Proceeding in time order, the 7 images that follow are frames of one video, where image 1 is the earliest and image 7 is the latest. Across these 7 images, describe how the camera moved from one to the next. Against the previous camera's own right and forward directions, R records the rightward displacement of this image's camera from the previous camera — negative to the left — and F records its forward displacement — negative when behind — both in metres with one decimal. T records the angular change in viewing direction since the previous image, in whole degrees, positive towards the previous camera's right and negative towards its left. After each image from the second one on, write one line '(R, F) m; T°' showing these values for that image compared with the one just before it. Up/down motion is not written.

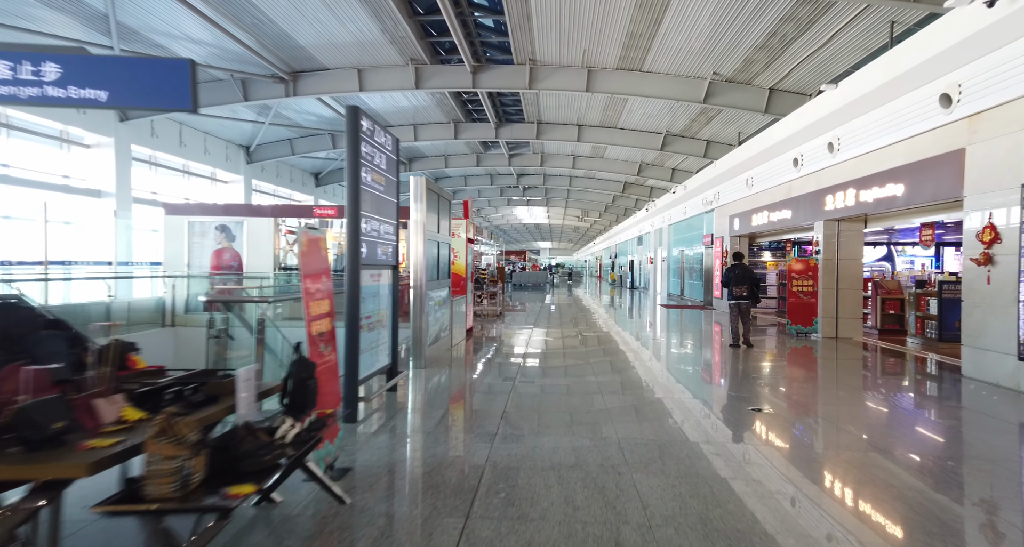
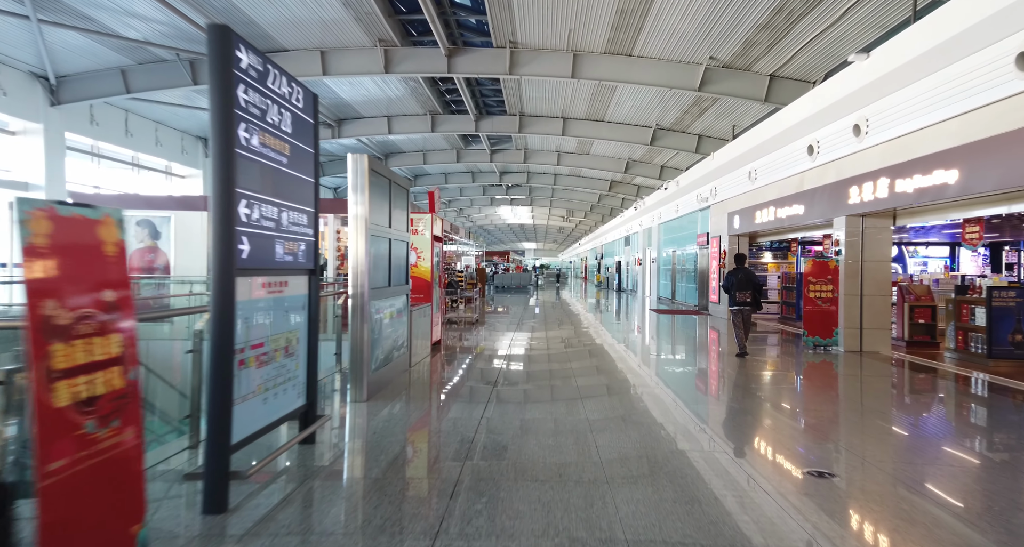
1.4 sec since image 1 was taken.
(+0.2, +1.1) m; +2°
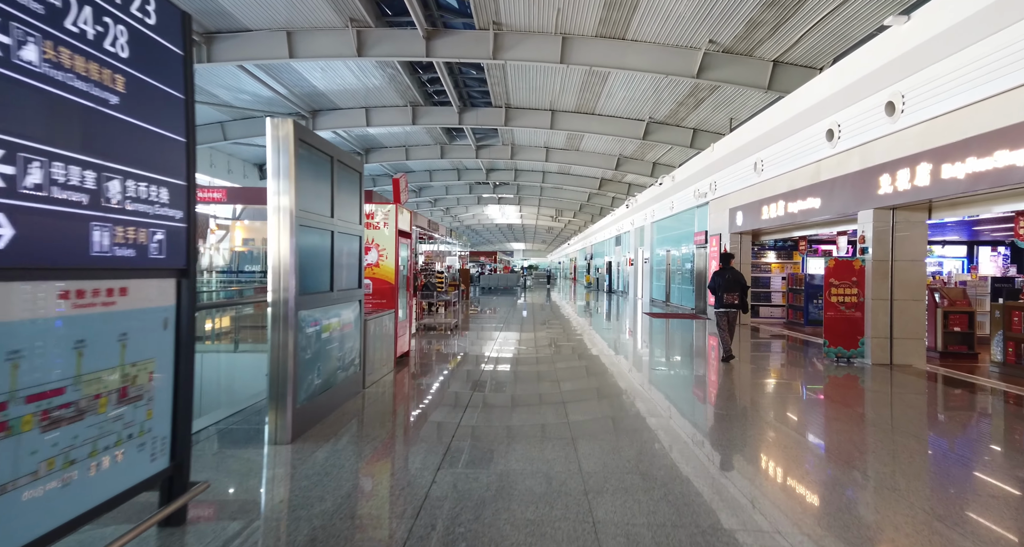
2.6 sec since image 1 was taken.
(+0.1, +0.9) m; +2°
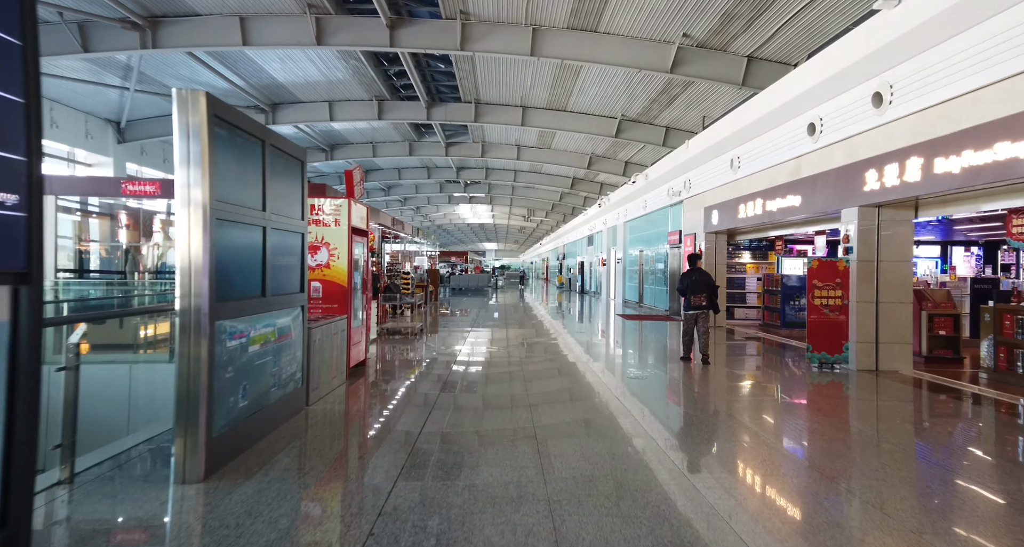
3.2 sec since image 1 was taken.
(+0.1, +0.5) m; +4°
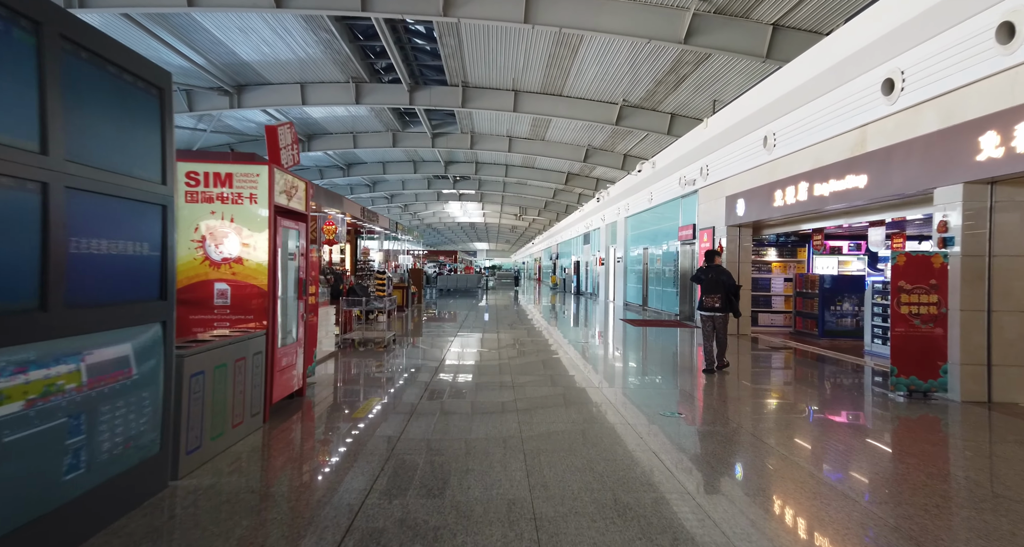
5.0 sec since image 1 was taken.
(0.0, +1.2) m; +1°
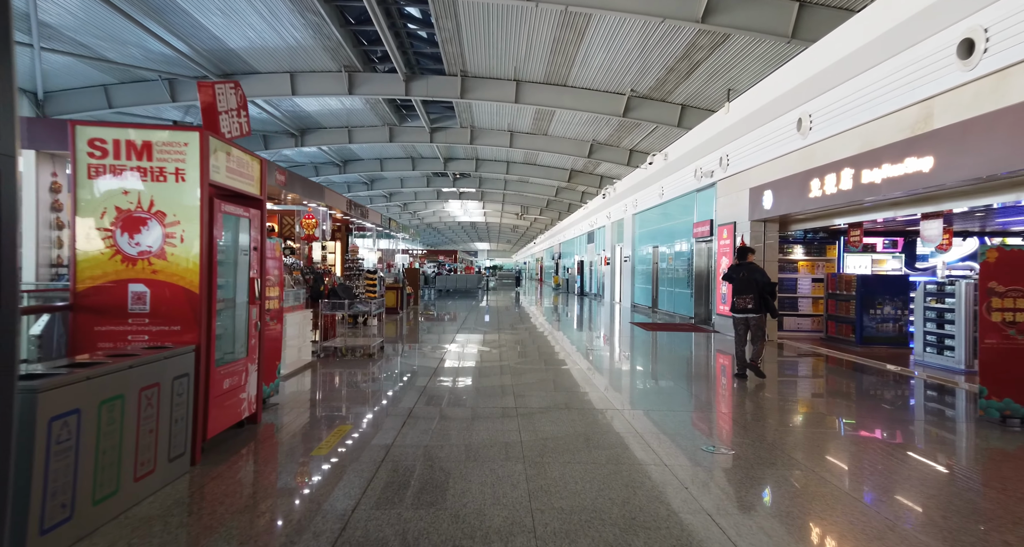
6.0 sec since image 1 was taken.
(0.0, +0.7) m; 0°
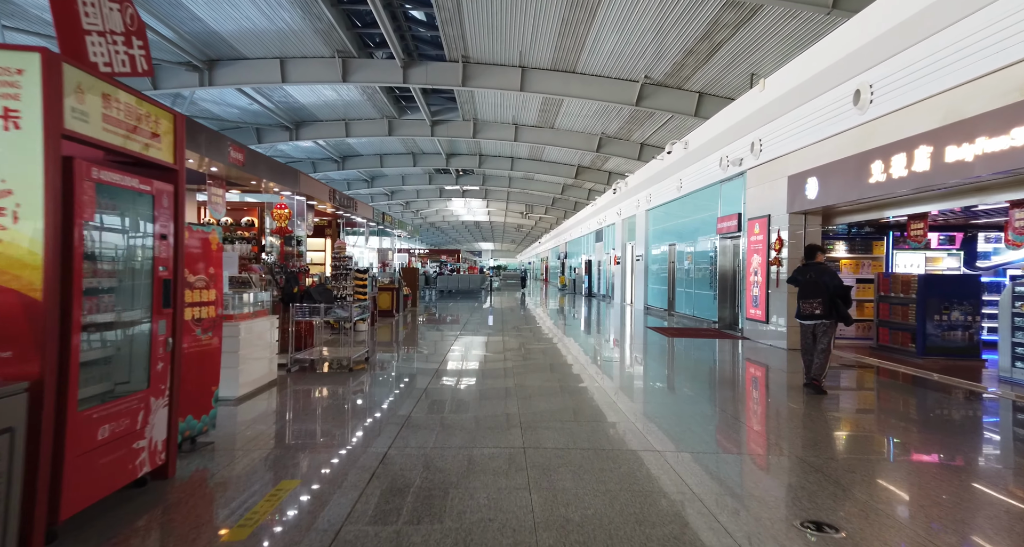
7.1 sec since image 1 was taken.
(0.0, +0.8) m; -1°
